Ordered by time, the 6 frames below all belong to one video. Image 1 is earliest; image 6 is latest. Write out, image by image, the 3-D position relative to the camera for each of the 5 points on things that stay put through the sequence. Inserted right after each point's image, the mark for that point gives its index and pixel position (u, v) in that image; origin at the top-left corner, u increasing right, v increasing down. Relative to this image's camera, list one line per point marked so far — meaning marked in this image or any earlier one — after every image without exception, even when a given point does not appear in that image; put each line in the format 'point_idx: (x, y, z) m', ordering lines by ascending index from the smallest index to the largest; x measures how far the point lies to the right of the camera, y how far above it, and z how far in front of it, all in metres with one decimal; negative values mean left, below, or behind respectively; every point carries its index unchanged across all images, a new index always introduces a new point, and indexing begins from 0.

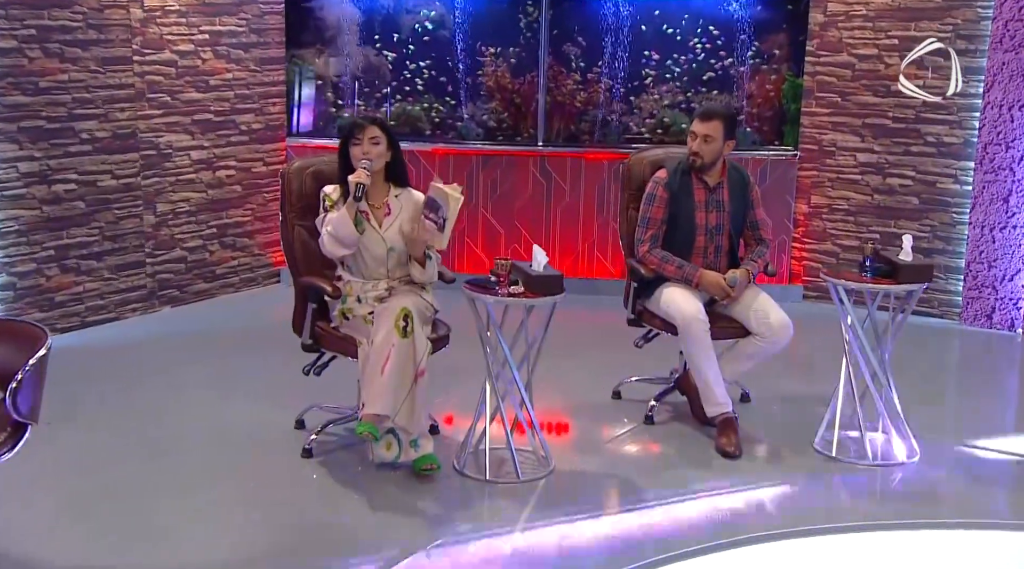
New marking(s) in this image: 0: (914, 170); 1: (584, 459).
0: (+2.2, +0.6, +5.2) m
1: (+0.3, -0.7, +3.9) m
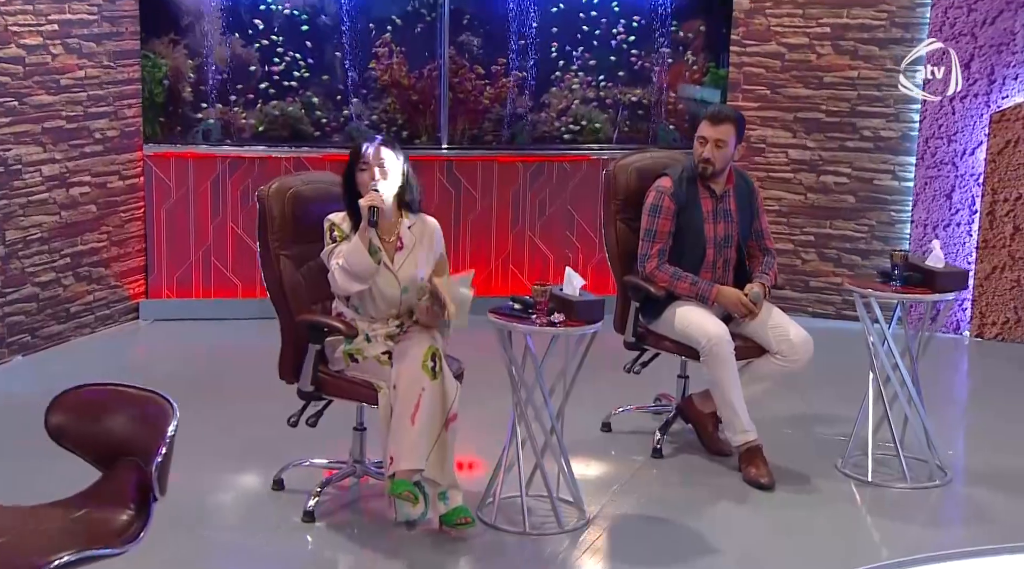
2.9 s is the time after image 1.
0: (+1.7, +0.6, +5.2) m
1: (+0.4, -0.8, +3.5) m
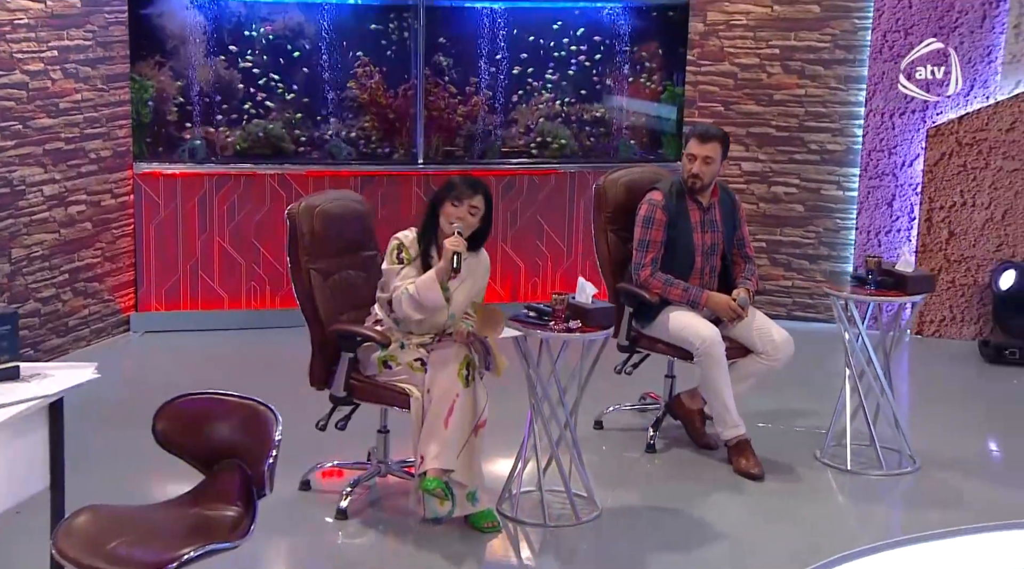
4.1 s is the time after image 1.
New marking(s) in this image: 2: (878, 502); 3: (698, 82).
0: (+1.6, +0.6, +5.6) m
1: (+0.4, -0.8, +3.7) m
2: (+1.3, -0.8, +3.7) m
3: (+1.0, +1.1, +5.5) m
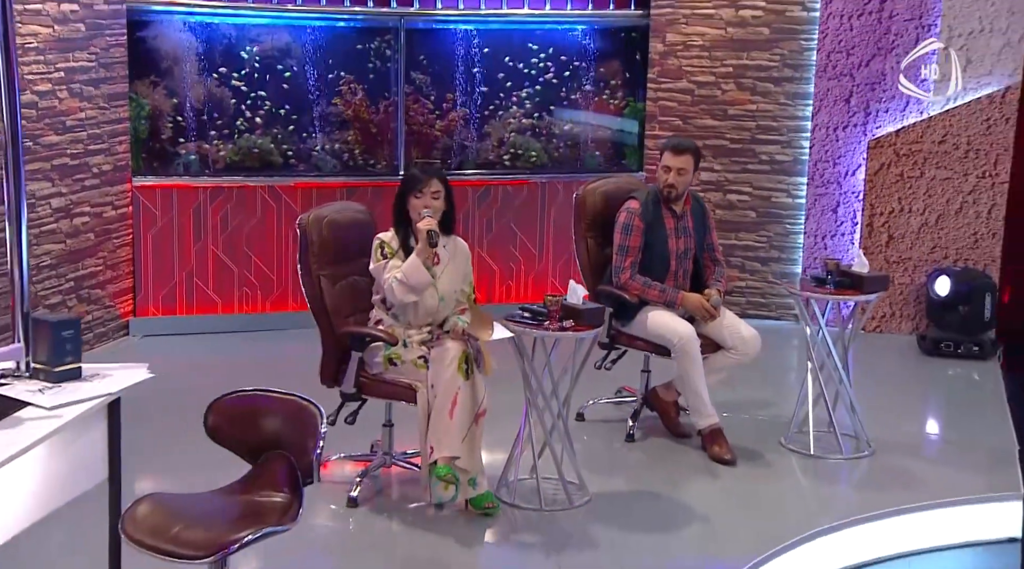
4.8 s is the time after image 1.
0: (+1.5, +0.6, +6.0) m
1: (+0.4, -0.8, +4.1) m
2: (+1.3, -0.8, +4.1) m
3: (+0.9, +1.1, +6.0) m
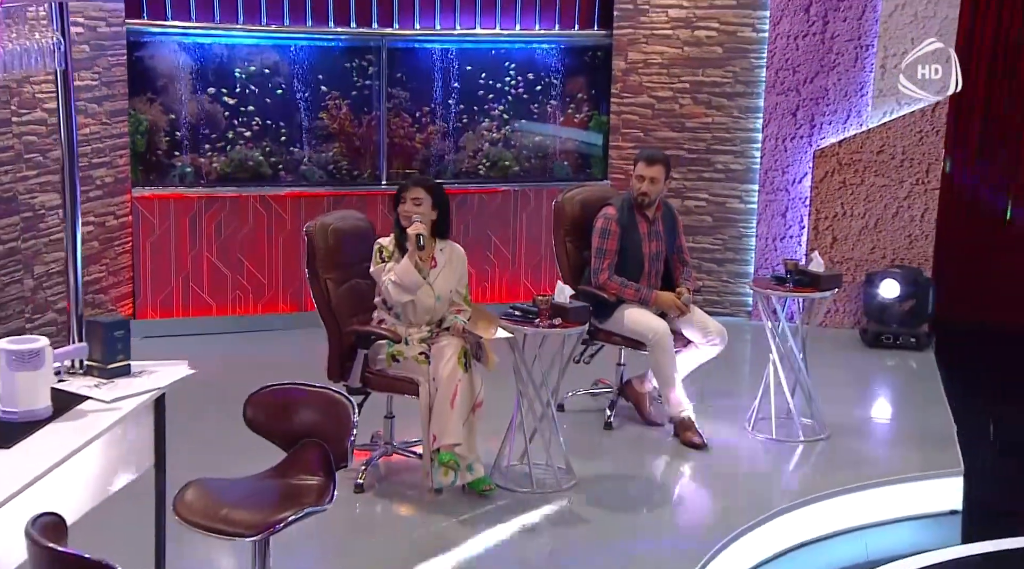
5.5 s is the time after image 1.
0: (+1.3, +0.6, +6.5) m
1: (+0.4, -0.8, +4.5) m
2: (+1.3, -0.8, +4.6) m
3: (+0.7, +1.1, +6.4) m
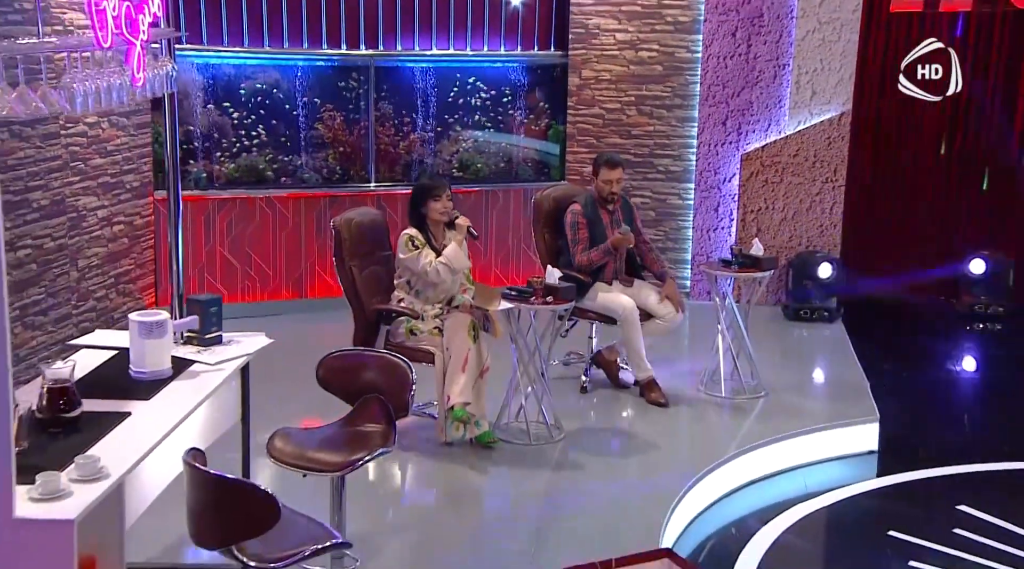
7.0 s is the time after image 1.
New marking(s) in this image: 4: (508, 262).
0: (+1.0, +0.7, +7.4) m
1: (+0.3, -0.7, +5.4) m
2: (+1.3, -0.7, +5.5) m
3: (+0.5, +1.2, +7.3) m
4: (0.0, +0.2, +7.4) m
